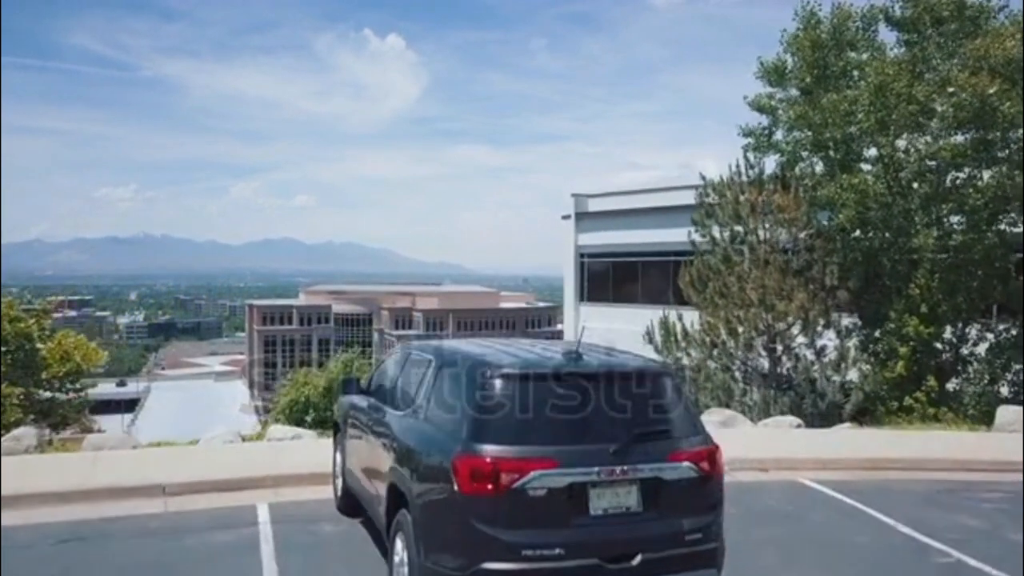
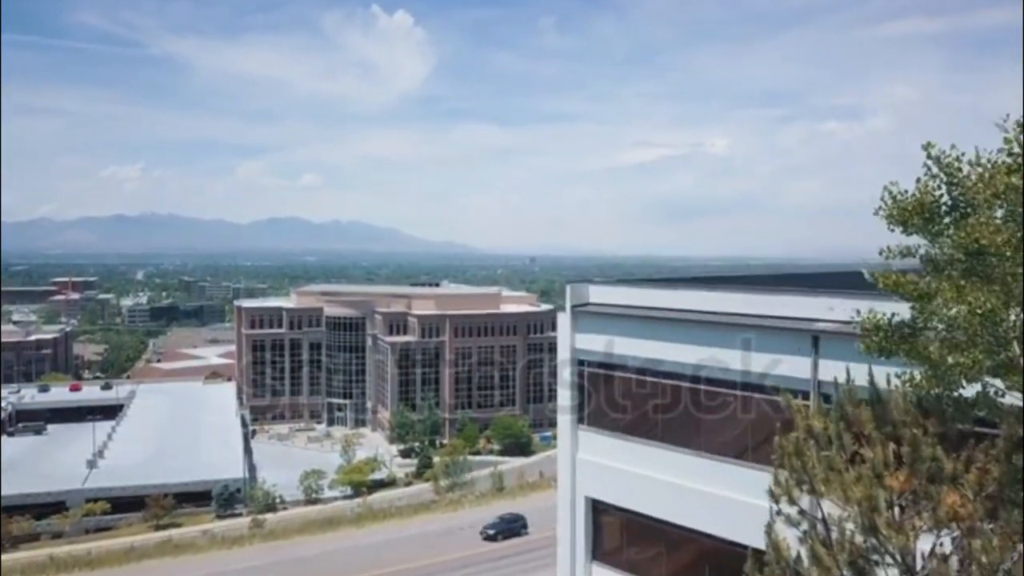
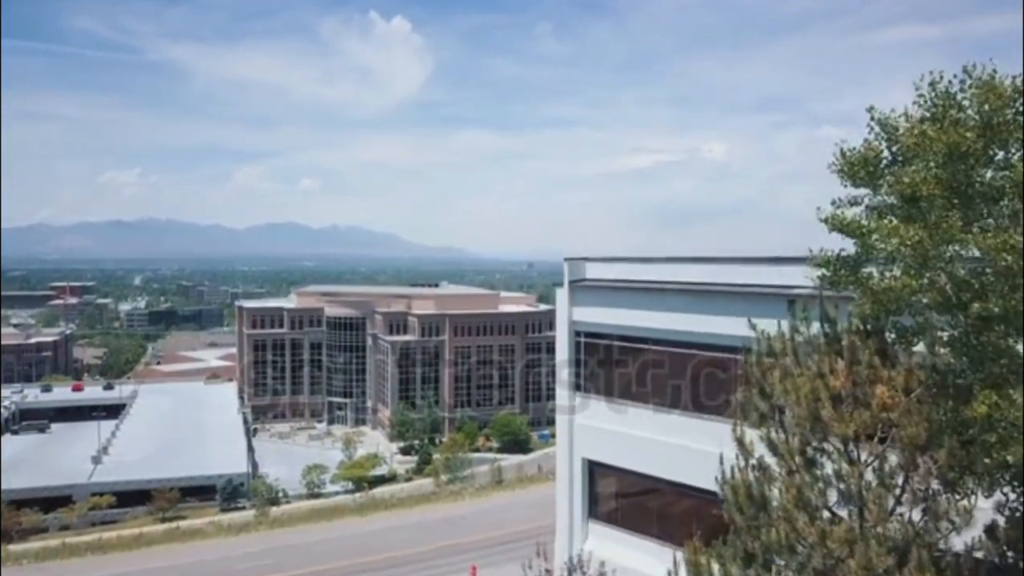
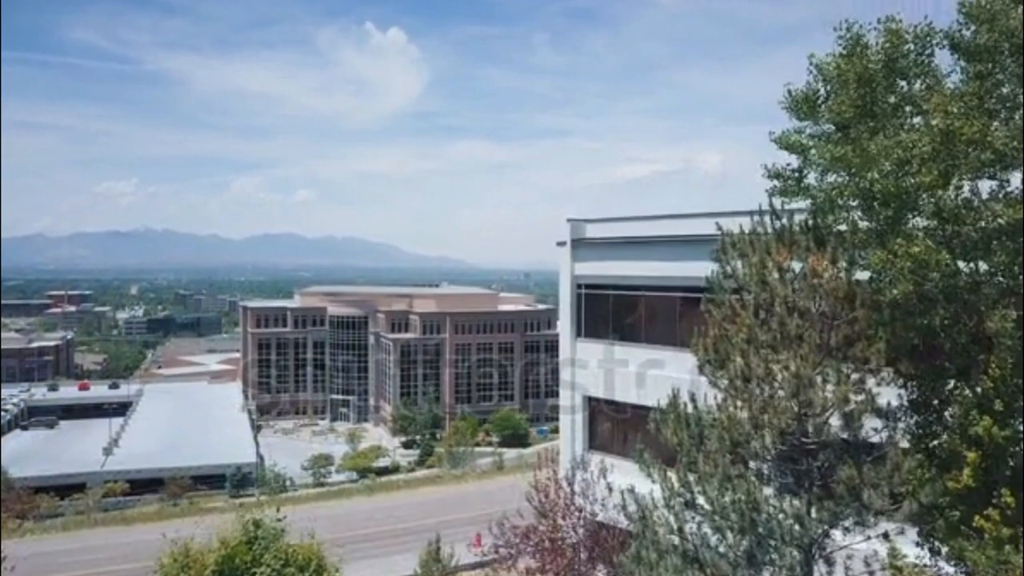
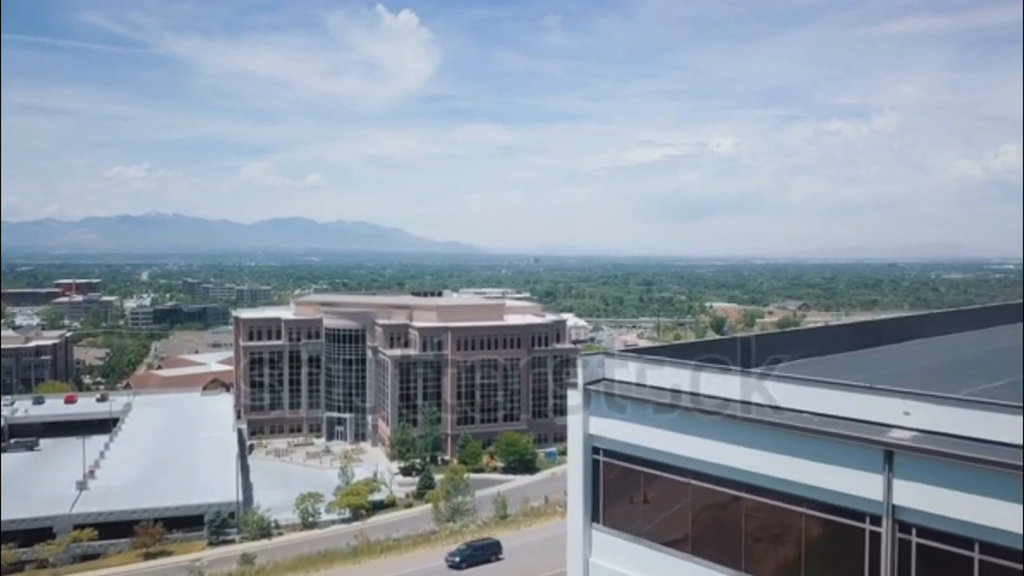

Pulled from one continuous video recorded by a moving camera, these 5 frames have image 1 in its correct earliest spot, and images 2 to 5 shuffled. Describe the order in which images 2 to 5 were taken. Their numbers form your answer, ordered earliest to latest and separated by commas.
4, 3, 2, 5
